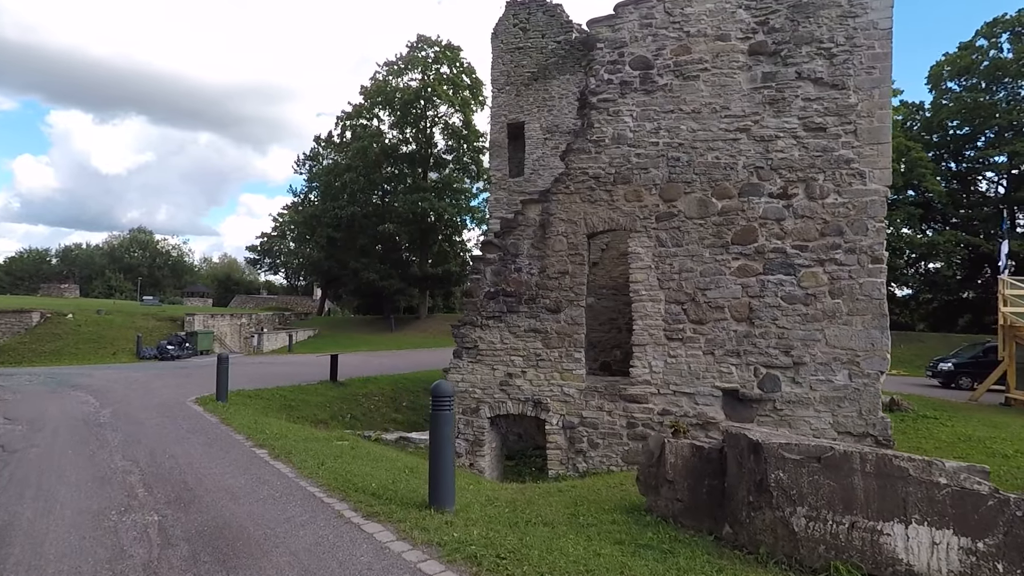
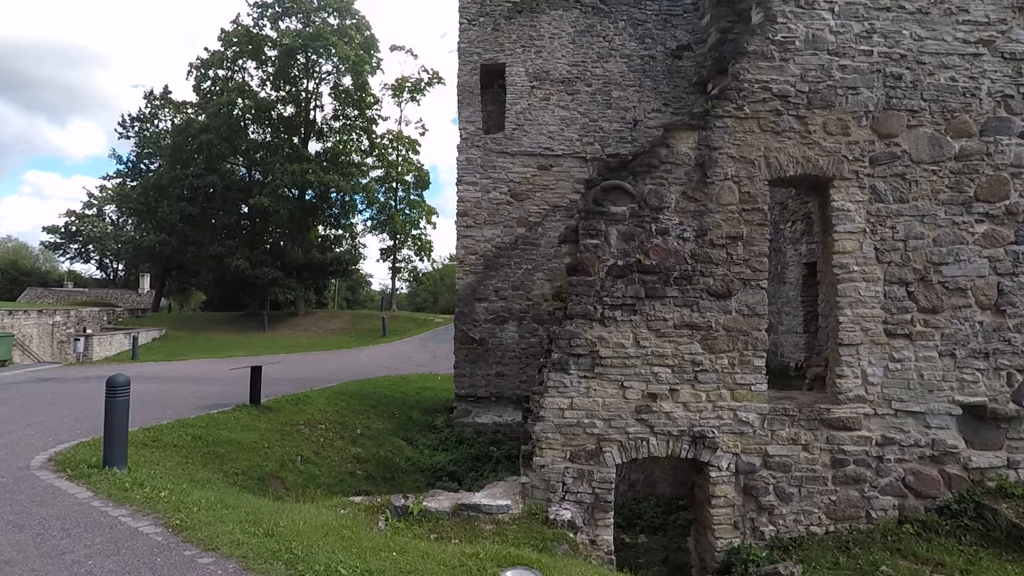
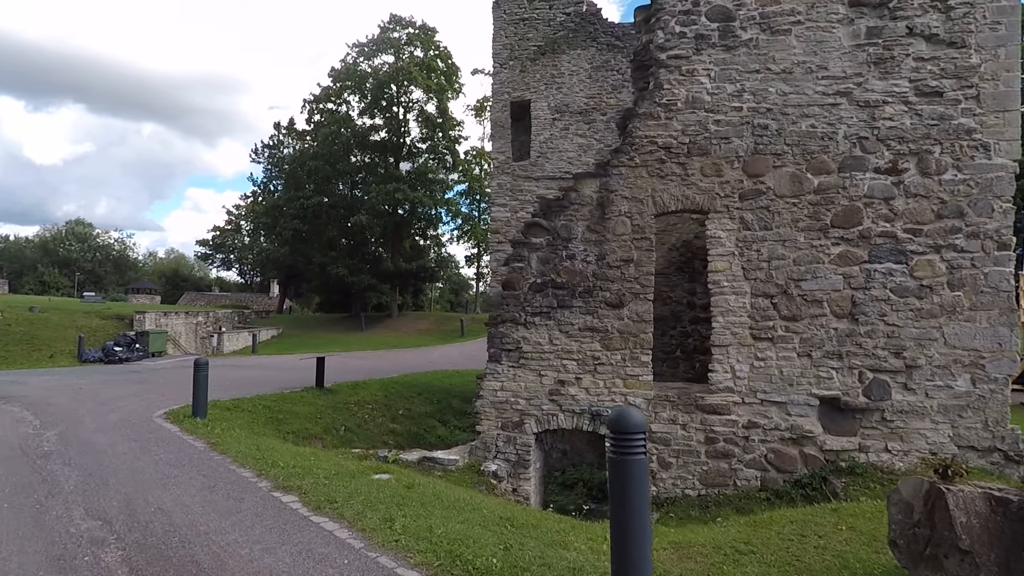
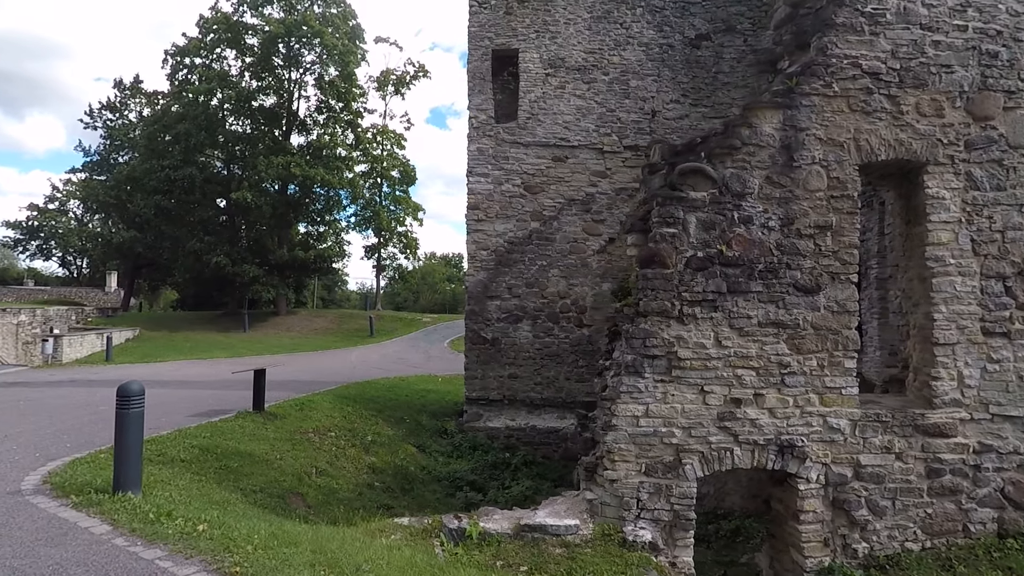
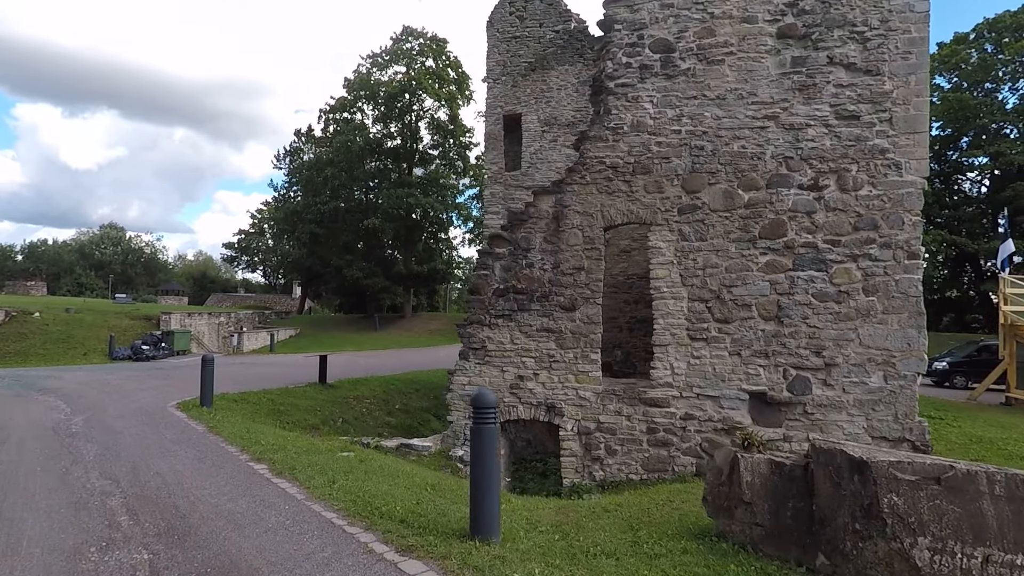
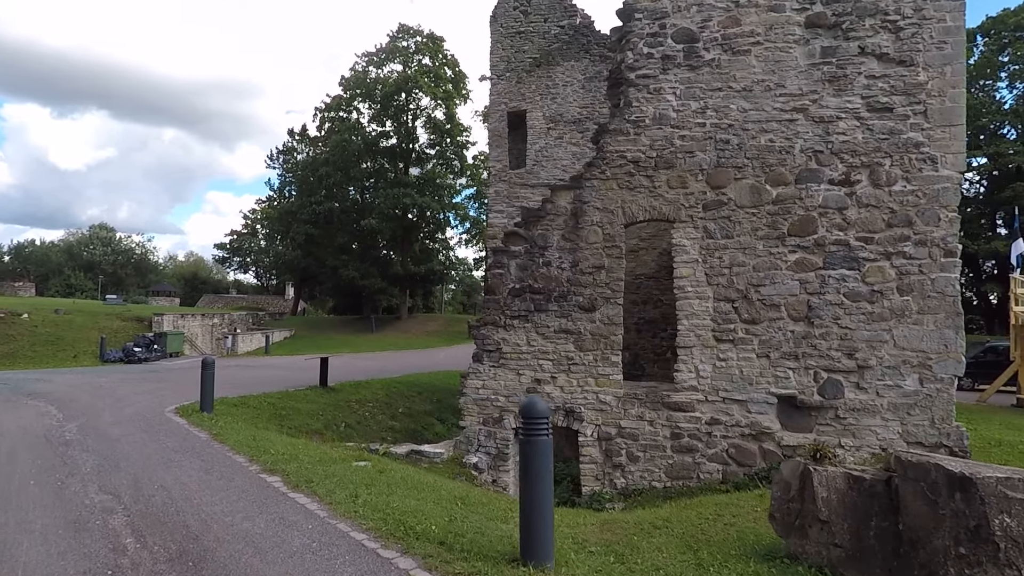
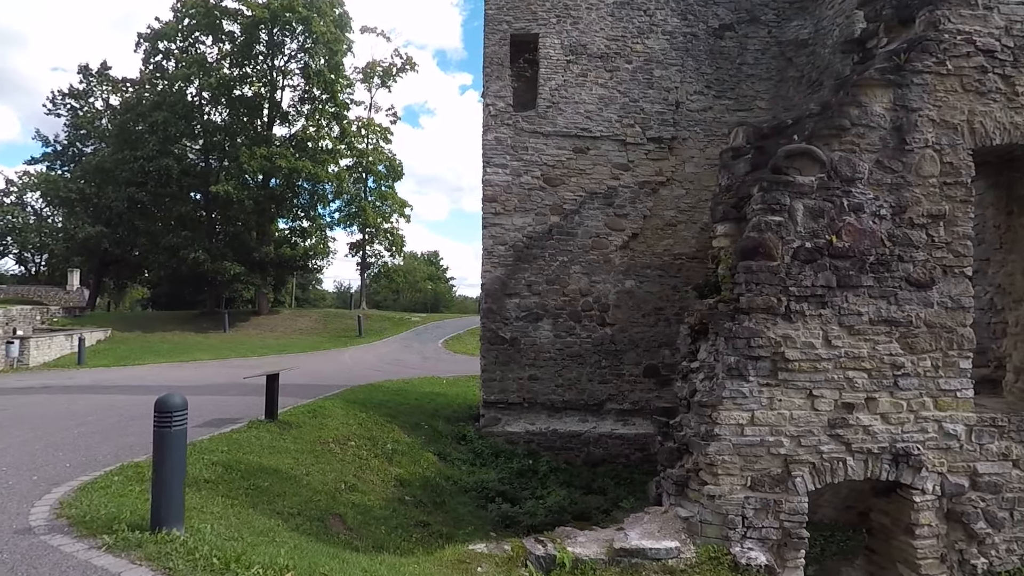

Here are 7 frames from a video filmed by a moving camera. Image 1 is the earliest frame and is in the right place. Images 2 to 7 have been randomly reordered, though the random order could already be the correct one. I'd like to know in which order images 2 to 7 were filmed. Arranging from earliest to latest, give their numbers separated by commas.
5, 6, 3, 2, 4, 7
